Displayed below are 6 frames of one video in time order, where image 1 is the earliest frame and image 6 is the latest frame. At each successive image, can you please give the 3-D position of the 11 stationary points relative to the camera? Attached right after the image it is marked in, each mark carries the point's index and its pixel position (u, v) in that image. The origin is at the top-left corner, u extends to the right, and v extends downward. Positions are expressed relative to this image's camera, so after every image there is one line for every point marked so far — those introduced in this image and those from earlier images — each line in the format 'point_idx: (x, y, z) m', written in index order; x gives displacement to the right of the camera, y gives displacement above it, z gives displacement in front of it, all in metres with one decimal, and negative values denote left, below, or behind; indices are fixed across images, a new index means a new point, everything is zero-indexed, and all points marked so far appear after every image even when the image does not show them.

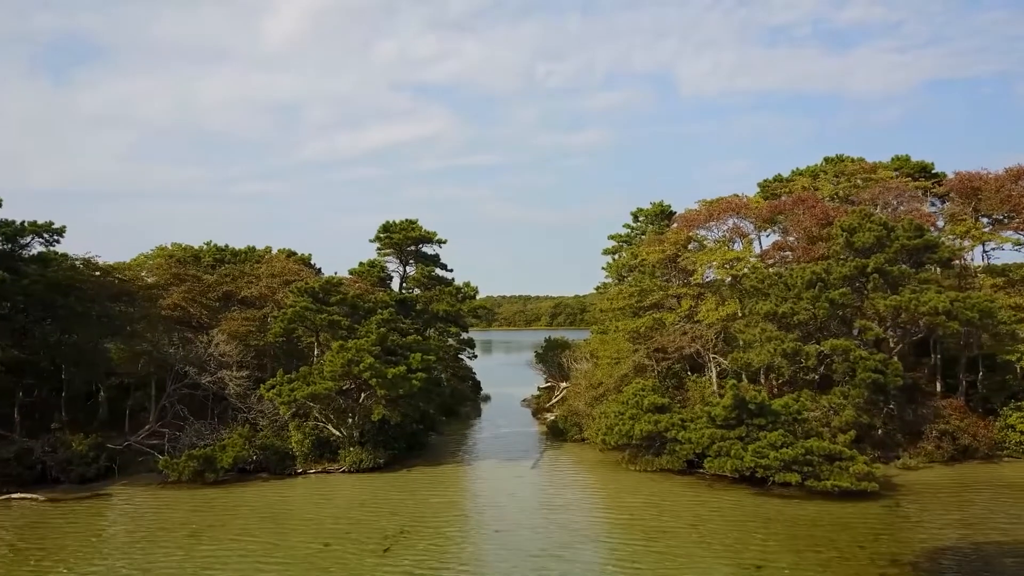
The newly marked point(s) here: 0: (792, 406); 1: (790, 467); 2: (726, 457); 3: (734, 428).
0: (+8.0, -3.4, +18.8) m
1: (+7.6, -4.9, +18.1) m
2: (+6.1, -4.8, +18.9) m
3: (+6.5, -4.1, +19.2) m
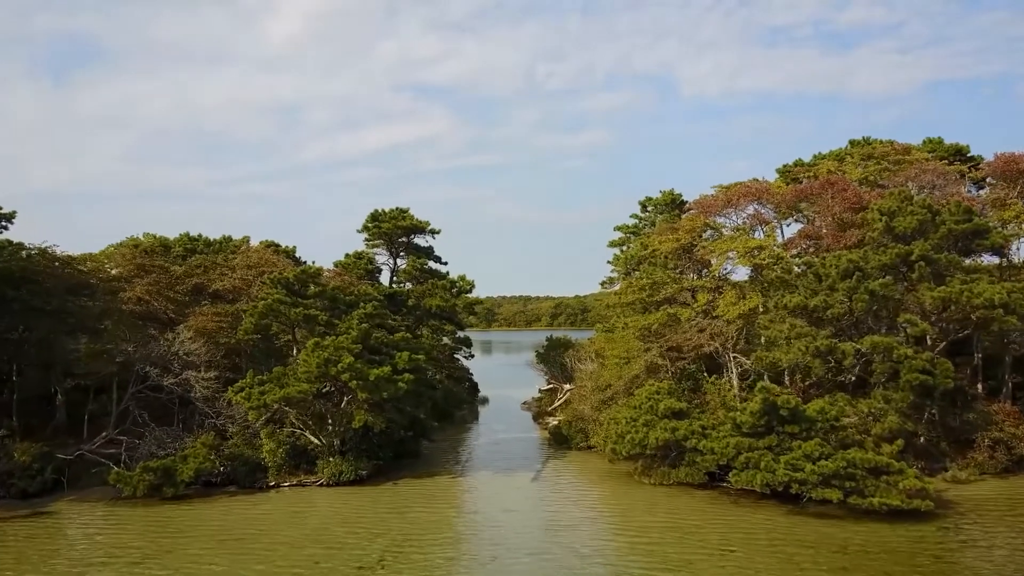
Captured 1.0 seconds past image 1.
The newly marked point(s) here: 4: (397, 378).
0: (+7.9, -3.1, +16.5) m
1: (+7.6, -4.7, +15.8) m
2: (+6.1, -4.6, +16.6) m
3: (+6.4, -3.8, +16.9) m
4: (-3.2, -2.6, +18.5) m
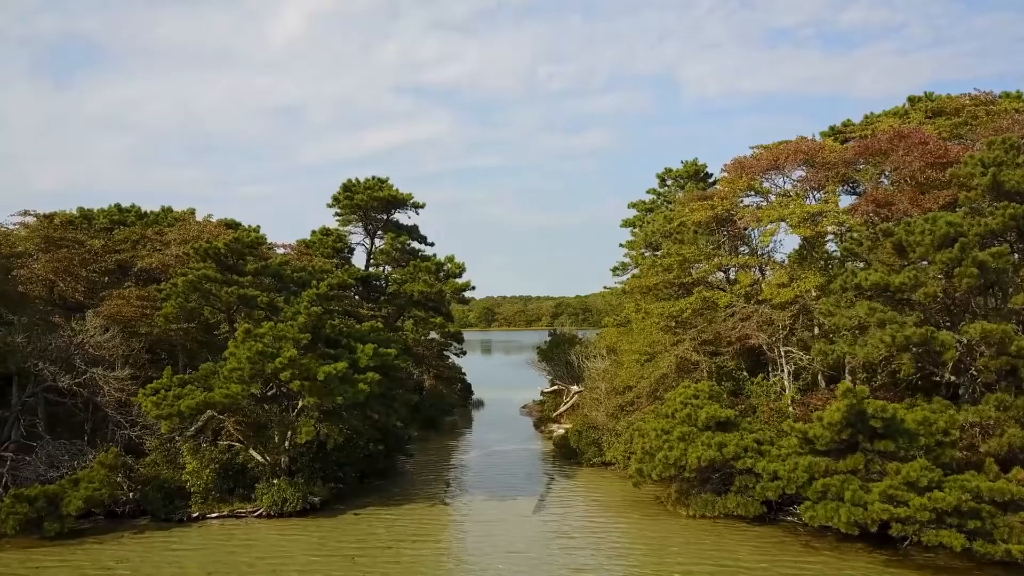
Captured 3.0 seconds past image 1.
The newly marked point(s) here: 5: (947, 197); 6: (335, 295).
0: (+7.8, -2.5, +12.2) m
1: (+7.5, -4.1, +11.5) m
2: (+6.0, -4.0, +12.2) m
3: (+6.3, -3.2, +12.5) m
4: (-3.3, -1.9, +14.2) m
5: (+10.7, +2.2, +16.2) m
6: (-4.4, -0.2, +16.5) m
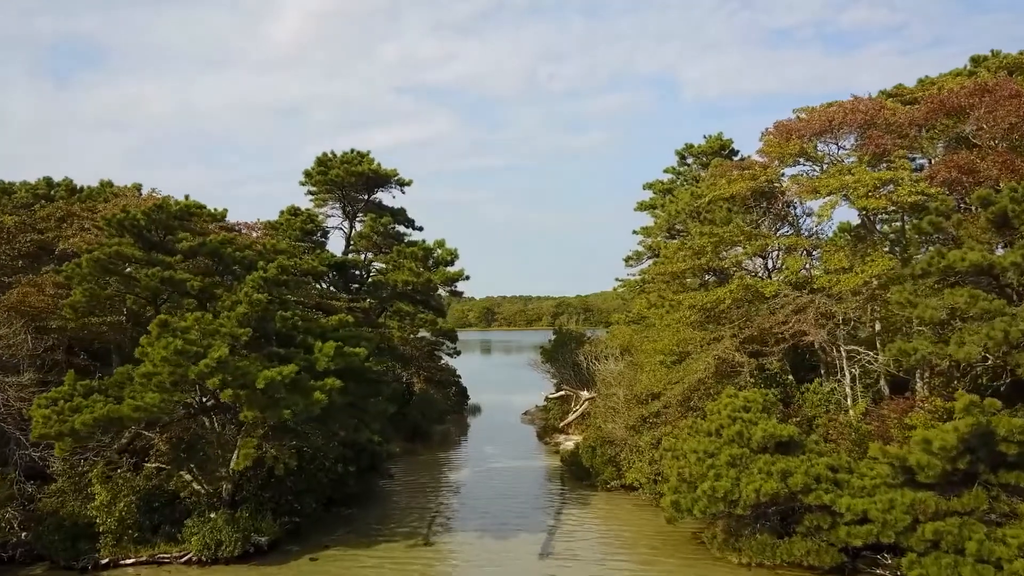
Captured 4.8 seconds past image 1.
0: (+7.8, -2.2, +9.0) m
1: (+7.5, -3.7, +8.3) m
2: (+6.0, -3.6, +9.0) m
3: (+6.3, -2.9, +9.3) m
4: (-3.3, -1.6, +11.0) m
5: (+10.7, +2.5, +13.0) m
6: (-4.4, +0.1, +13.3) m
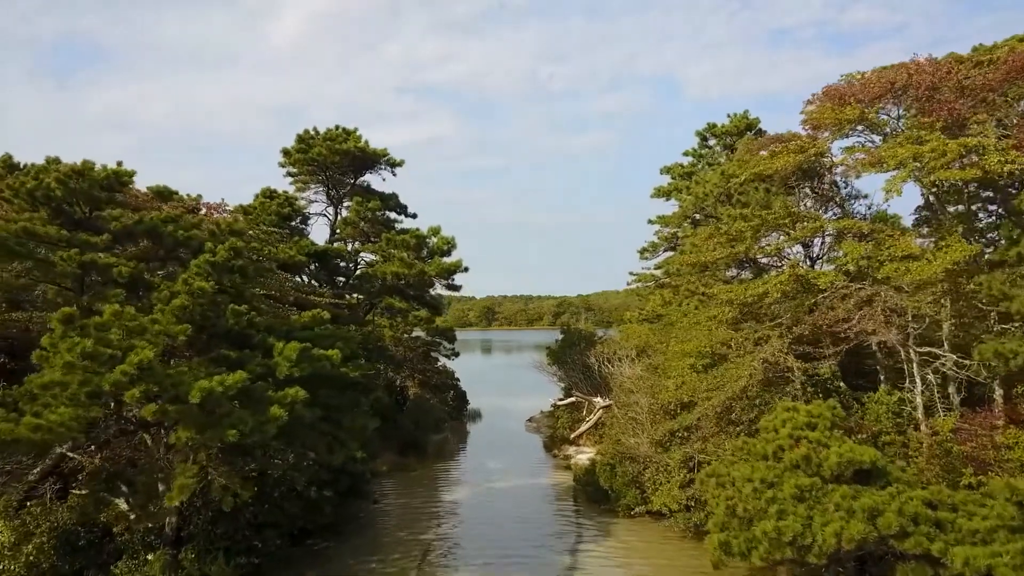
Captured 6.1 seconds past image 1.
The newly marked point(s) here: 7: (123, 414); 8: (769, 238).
0: (+8.0, -2.0, +6.7) m
1: (+7.6, -3.6, +6.0) m
2: (+6.1, -3.5, +6.7) m
3: (+6.5, -2.7, +7.0) m
4: (-3.2, -1.4, +8.7) m
5: (+10.9, +2.7, +10.7) m
6: (-4.3, +0.3, +11.0) m
7: (-5.5, -1.8, +9.0) m
8: (+5.6, +1.1, +14.4) m
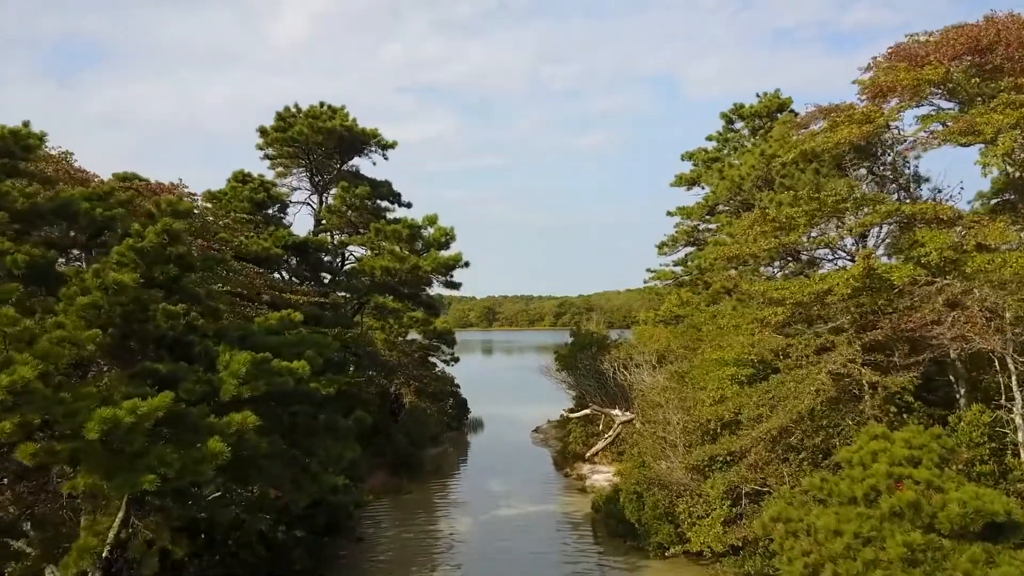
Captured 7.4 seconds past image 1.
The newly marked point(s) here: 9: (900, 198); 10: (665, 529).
0: (+8.1, -1.9, +4.6) m
1: (+7.8, -3.5, +3.8) m
2: (+6.3, -3.4, +4.6) m
3: (+6.6, -2.7, +4.9) m
4: (-3.0, -1.4, +6.6) m
5: (+11.0, +2.8, +8.6) m
6: (-4.1, +0.4, +8.9) m
7: (-5.3, -1.7, +6.9) m
8: (+5.8, +1.1, +12.2) m
9: (+7.1, +1.7, +12.0) m
10: (+2.7, -4.3, +11.9) m
